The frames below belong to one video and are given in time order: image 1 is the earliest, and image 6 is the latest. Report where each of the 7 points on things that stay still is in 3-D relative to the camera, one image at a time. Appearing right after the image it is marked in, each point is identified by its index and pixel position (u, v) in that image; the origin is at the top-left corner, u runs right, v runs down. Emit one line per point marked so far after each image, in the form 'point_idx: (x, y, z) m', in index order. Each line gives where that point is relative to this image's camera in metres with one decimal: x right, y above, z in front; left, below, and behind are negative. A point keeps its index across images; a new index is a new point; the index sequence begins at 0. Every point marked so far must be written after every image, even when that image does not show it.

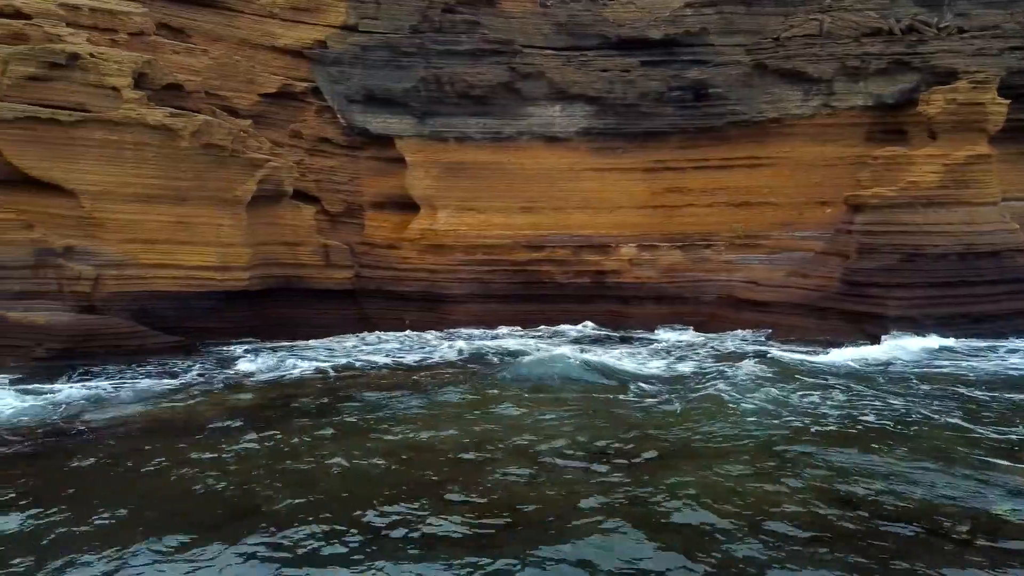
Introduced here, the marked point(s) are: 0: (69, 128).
0: (-3.6, +1.3, +11.6) m
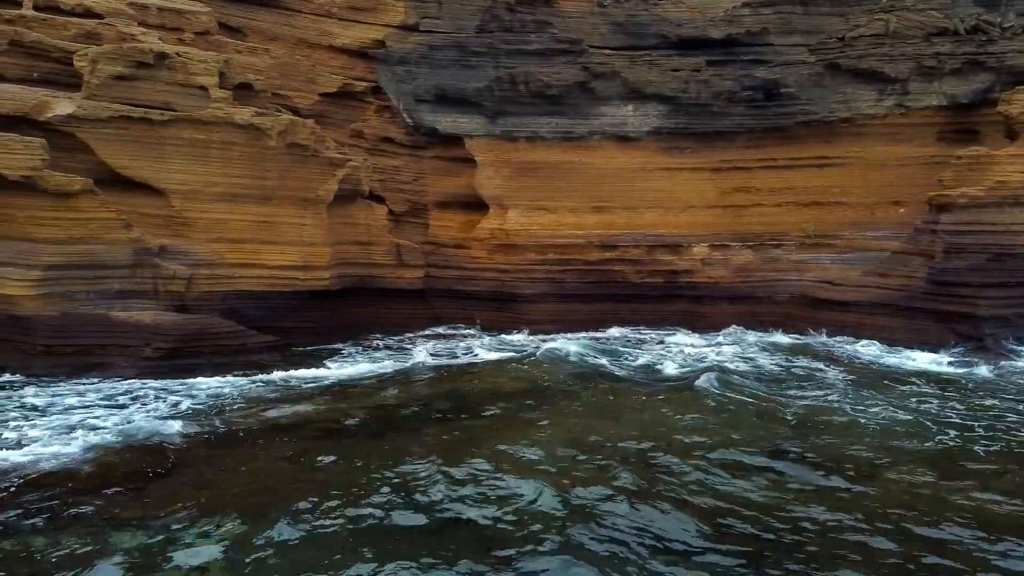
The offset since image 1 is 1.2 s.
0: (-2.9, +1.3, +11.6) m
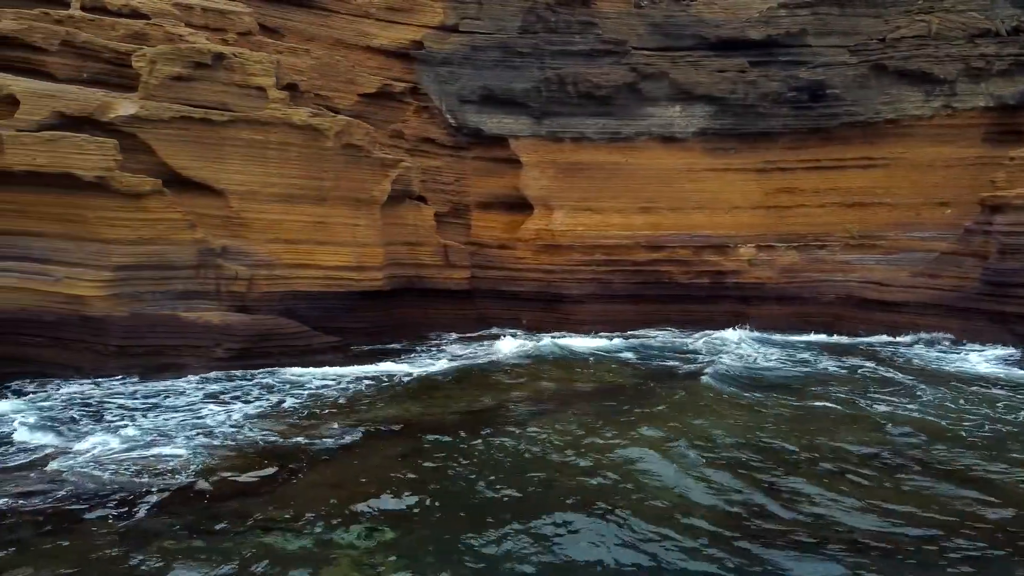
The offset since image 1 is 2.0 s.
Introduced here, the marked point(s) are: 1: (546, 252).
0: (-2.4, +1.3, +11.6) m
1: (+0.3, +0.4, +14.6) m
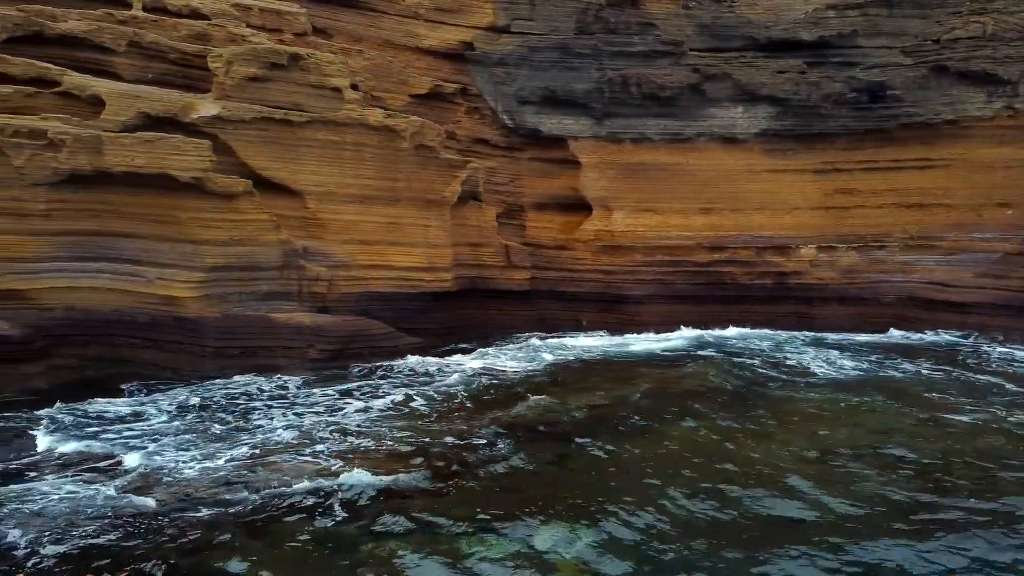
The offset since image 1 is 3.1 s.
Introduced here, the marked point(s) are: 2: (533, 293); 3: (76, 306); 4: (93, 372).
0: (-1.8, +1.3, +11.6) m
1: (+1.0, +0.4, +14.6) m
2: (+0.2, -0.1, +14.5) m
3: (-2.9, -0.1, +9.3) m
4: (-2.7, -0.6, +9.4) m
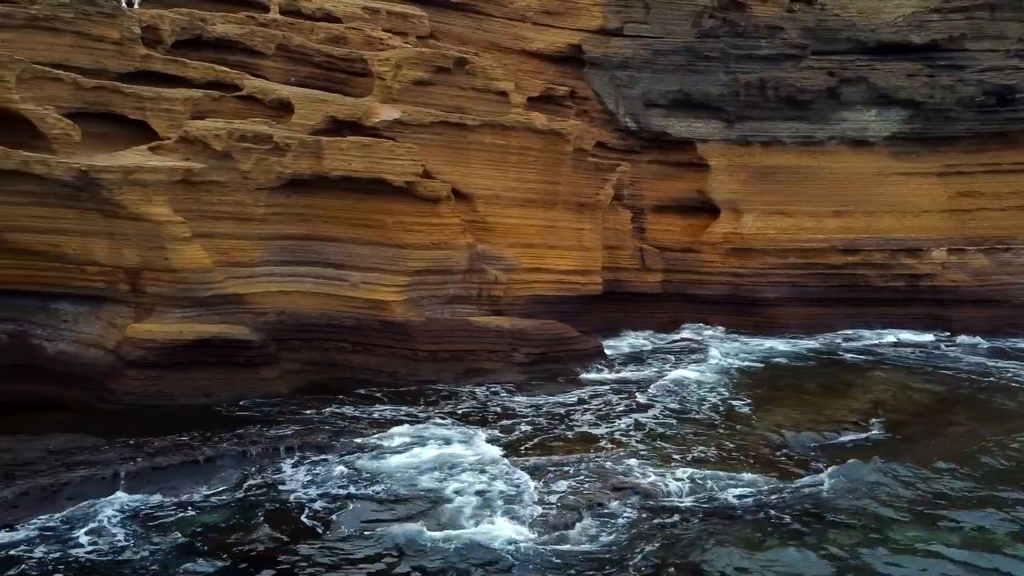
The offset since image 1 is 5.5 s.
0: (-0.4, +1.3, +11.7) m
1: (+2.3, +0.3, +14.7) m
2: (+1.6, -0.1, +14.6) m
3: (-1.5, -0.2, +9.4) m
4: (-1.3, -0.6, +9.4) m
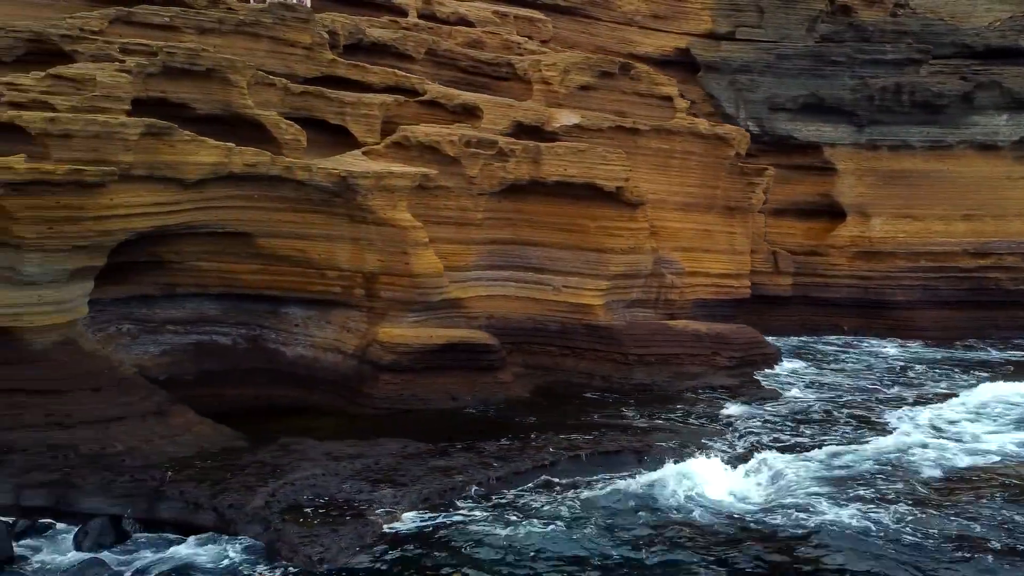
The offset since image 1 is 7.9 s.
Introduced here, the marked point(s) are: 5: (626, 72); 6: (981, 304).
0: (+1.1, +1.3, +11.7) m
1: (+3.7, +0.3, +14.8) m
2: (+3.0, -0.1, +14.7) m
3: (-0.1, -0.2, +9.4) m
4: (+0.1, -0.6, +9.5) m
5: (+1.0, +1.8, +12.1) m
6: (+4.8, -0.2, +14.7) m
